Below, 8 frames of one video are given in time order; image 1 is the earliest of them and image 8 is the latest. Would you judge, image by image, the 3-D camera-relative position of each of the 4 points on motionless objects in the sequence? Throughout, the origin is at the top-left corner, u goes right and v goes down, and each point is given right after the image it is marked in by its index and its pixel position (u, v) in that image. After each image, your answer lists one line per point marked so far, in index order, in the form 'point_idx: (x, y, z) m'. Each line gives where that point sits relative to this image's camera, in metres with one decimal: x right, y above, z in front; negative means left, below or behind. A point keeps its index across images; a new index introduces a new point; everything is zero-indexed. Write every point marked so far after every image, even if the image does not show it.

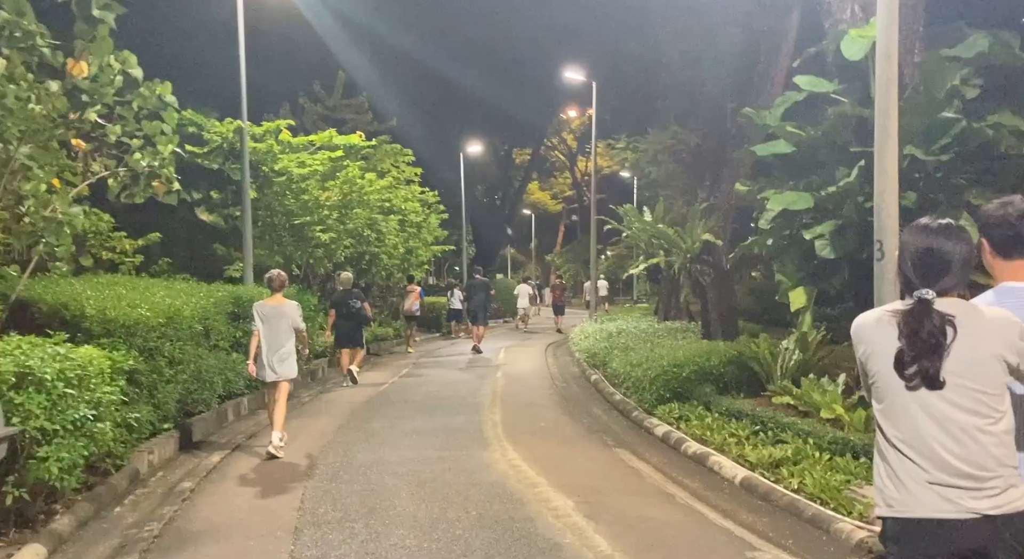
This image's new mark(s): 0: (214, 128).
0: (-5.8, +3.0, +17.3) m
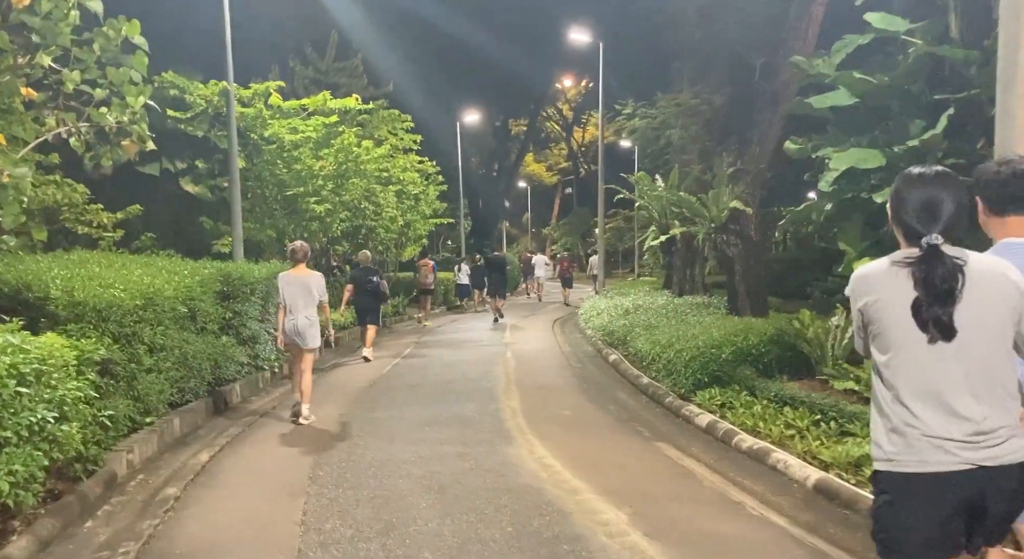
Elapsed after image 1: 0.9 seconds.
0: (-5.7, +3.4, +16.1) m
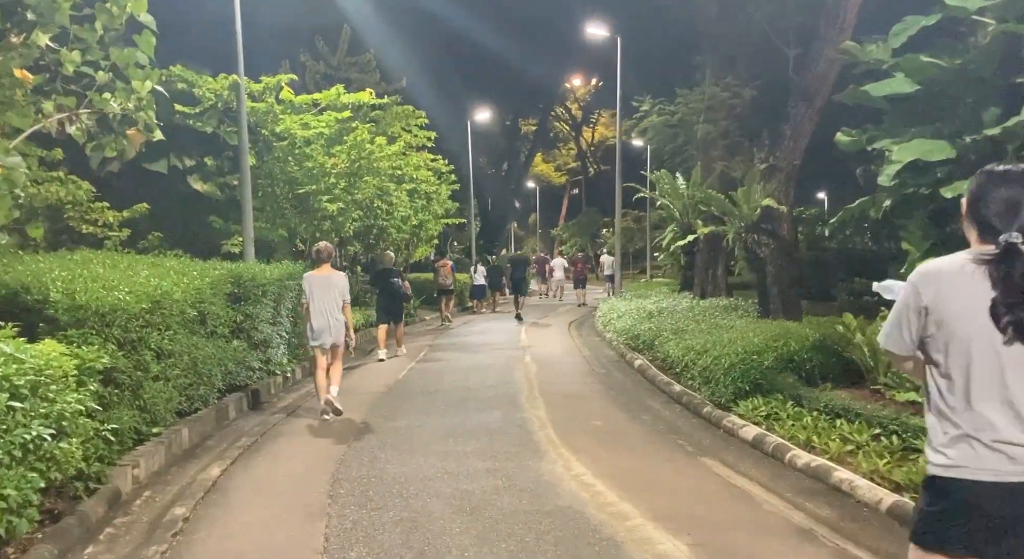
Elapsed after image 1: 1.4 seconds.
0: (-5.3, +3.4, +15.5) m
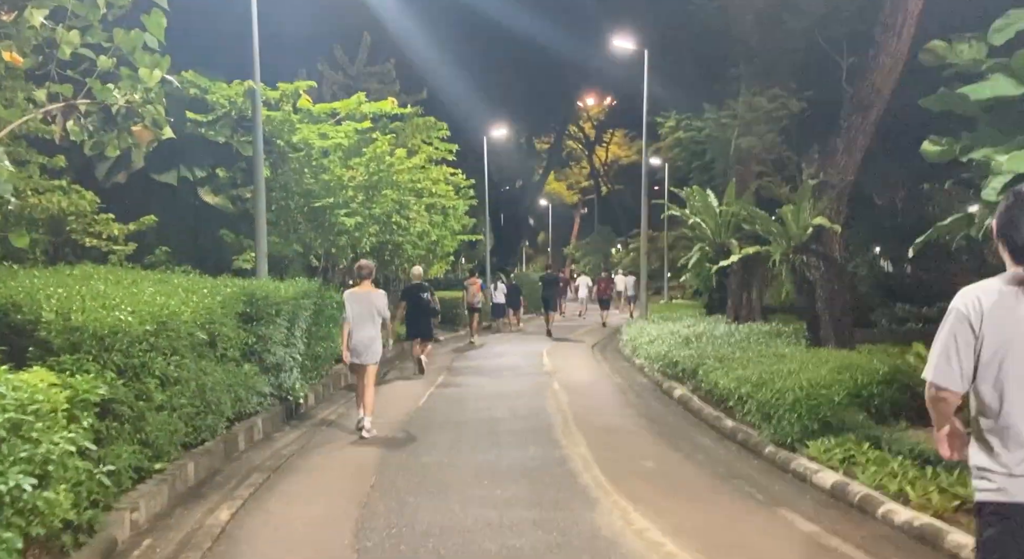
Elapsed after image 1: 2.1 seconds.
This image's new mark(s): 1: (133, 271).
0: (-4.8, +3.1, +14.8) m
1: (-4.2, +0.1, +9.9) m
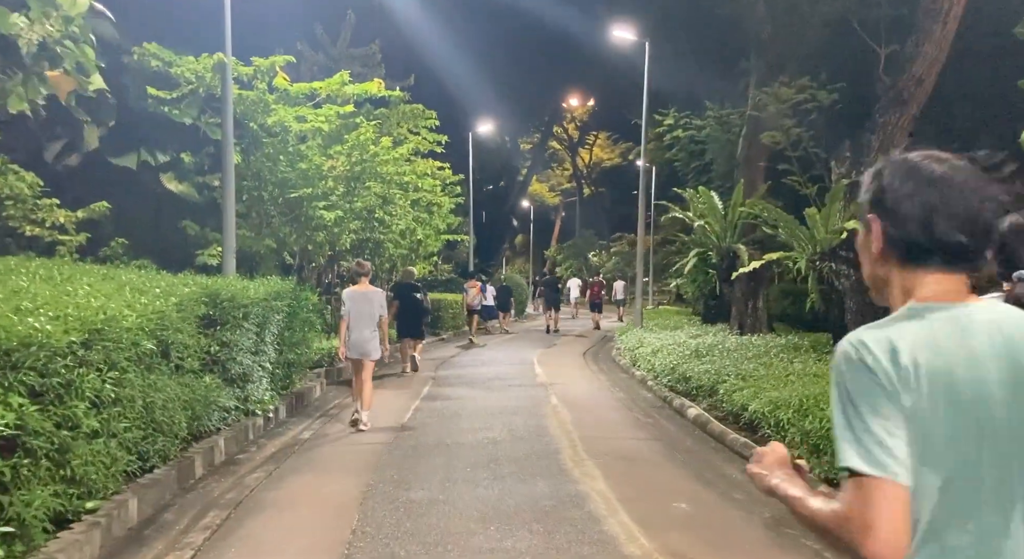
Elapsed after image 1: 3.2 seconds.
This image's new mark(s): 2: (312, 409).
0: (-4.8, +3.2, +13.3) m
1: (-4.2, +0.1, +8.4) m
2: (-2.8, -1.8, +12.6) m
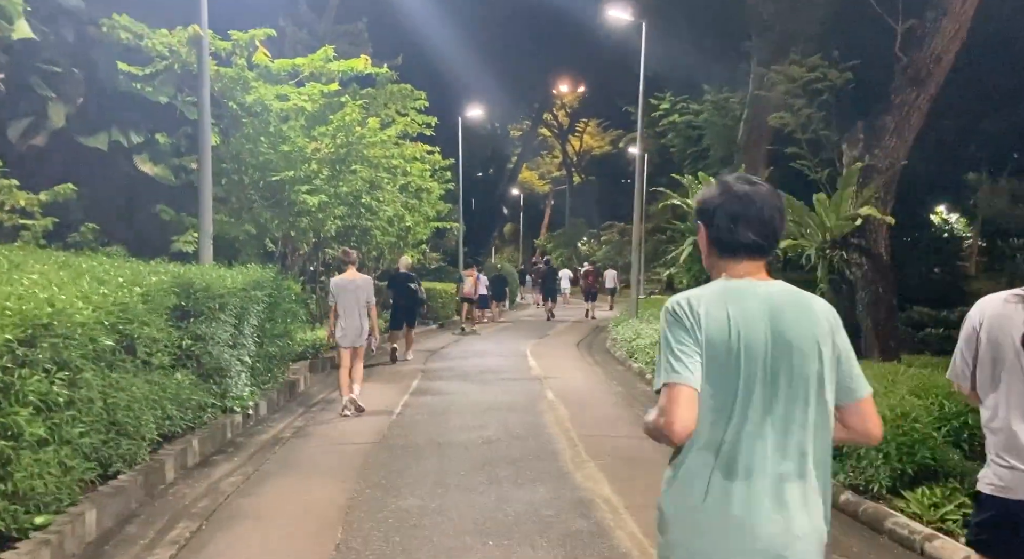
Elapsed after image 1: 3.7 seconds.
0: (-4.9, +3.3, +12.6) m
1: (-4.2, +0.2, +7.7) m
2: (-2.9, -1.7, +12.0) m
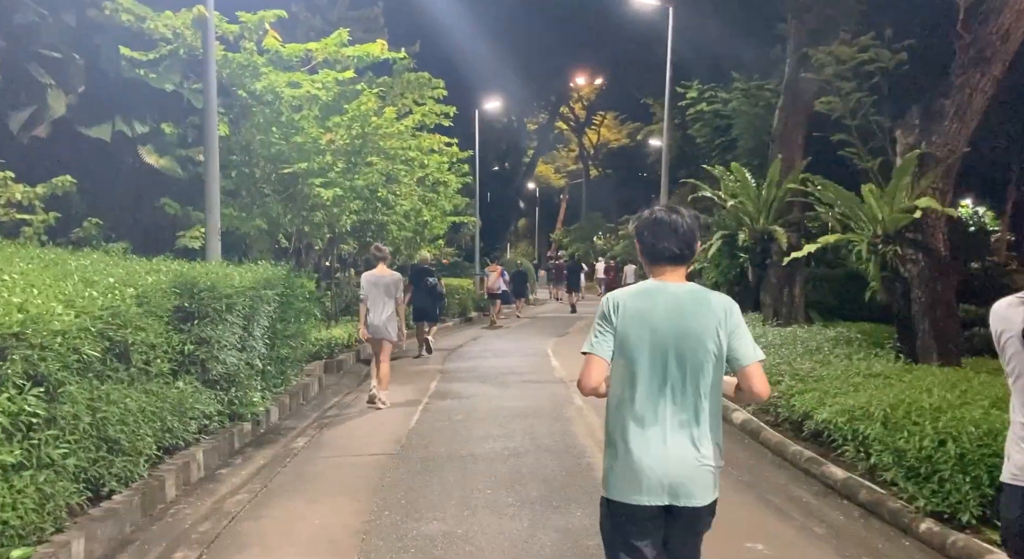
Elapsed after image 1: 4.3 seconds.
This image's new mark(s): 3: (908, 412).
0: (-4.6, +3.4, +11.9) m
1: (-3.9, +0.2, +7.1) m
2: (-2.6, -1.7, +11.3) m
3: (+3.0, -1.0, +6.8) m
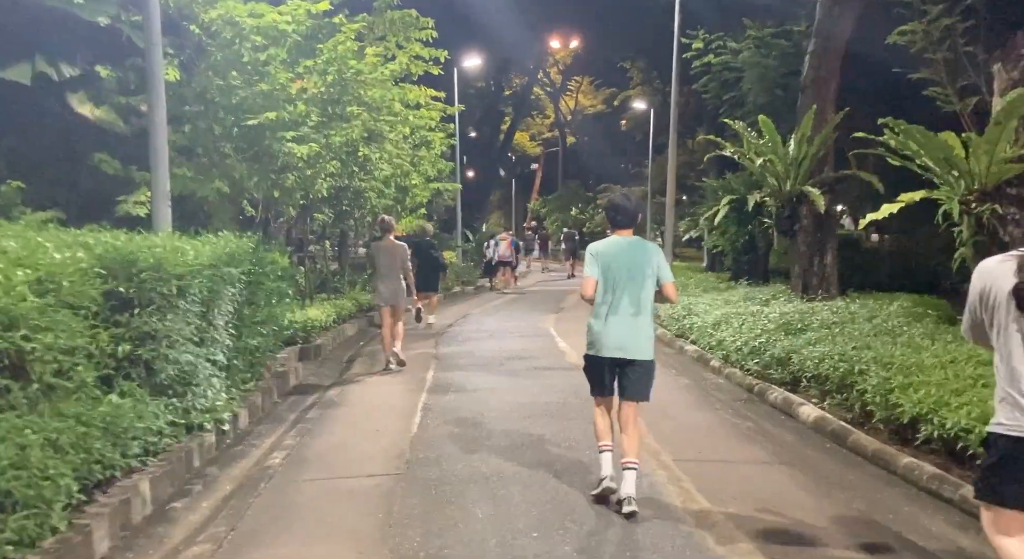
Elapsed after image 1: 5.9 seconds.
0: (-4.5, +3.6, +9.8) m
1: (-3.6, +0.4, +5.1) m
2: (-2.4, -1.4, +9.4) m
3: (+3.4, -0.8, +5.1) m
